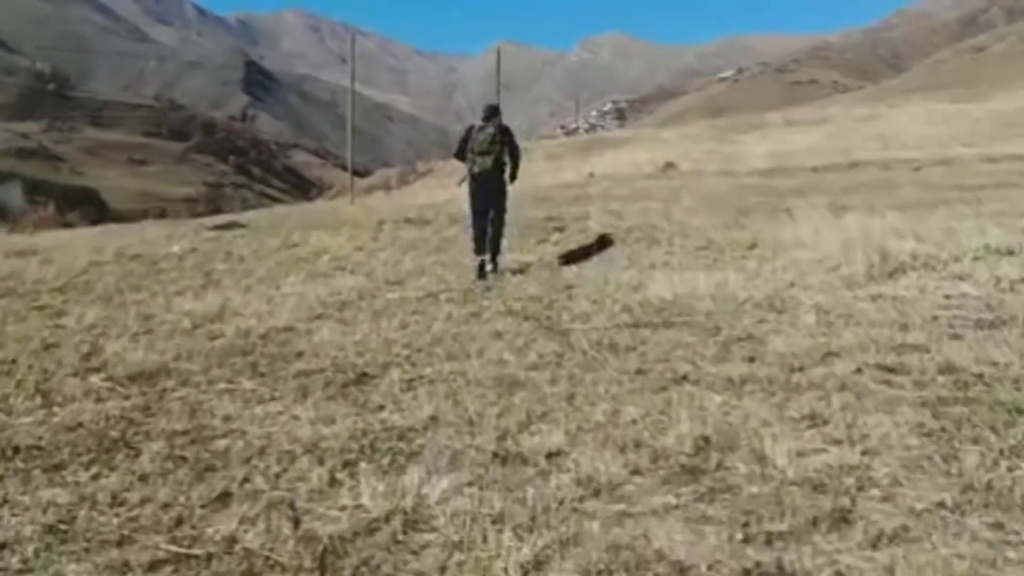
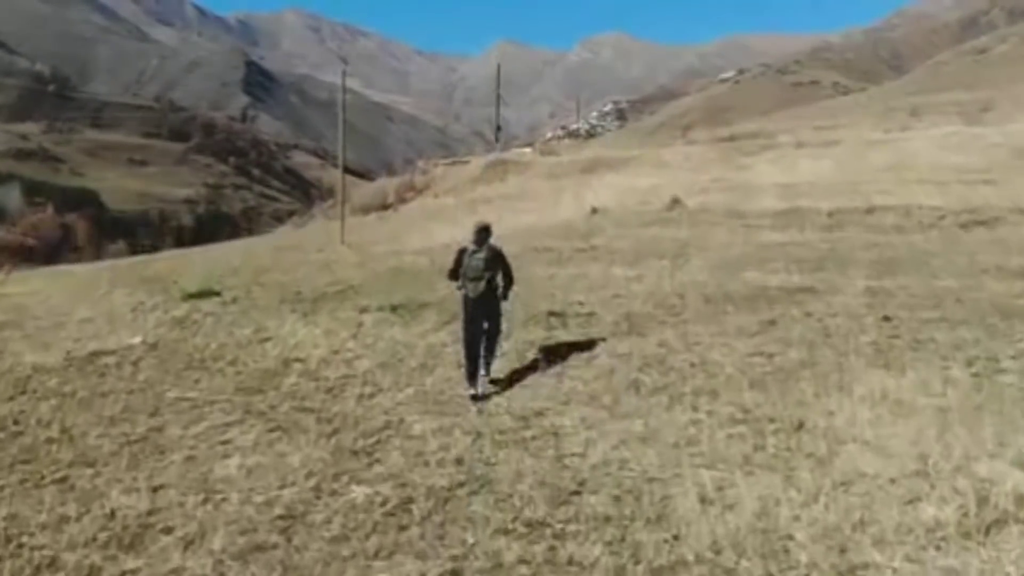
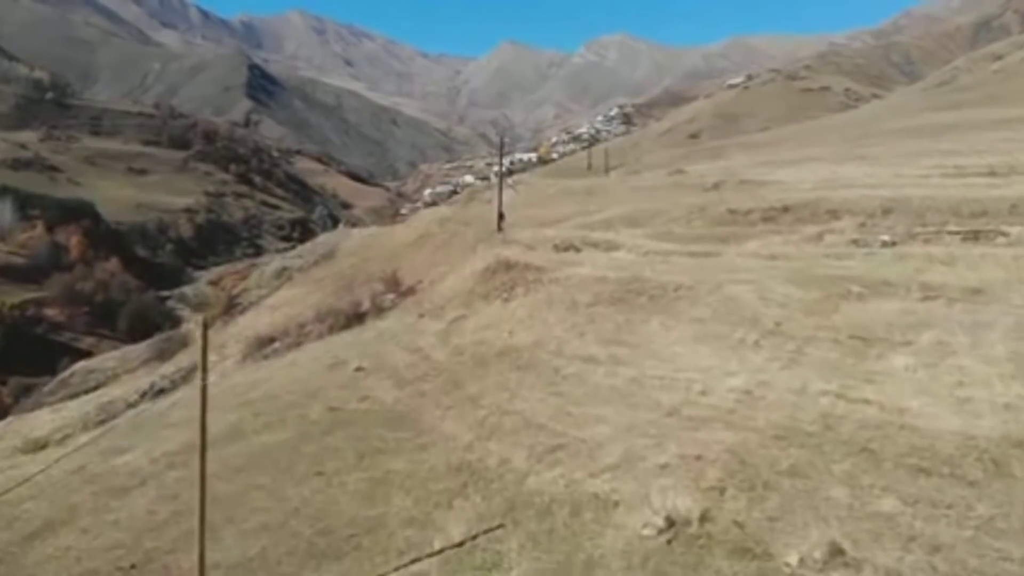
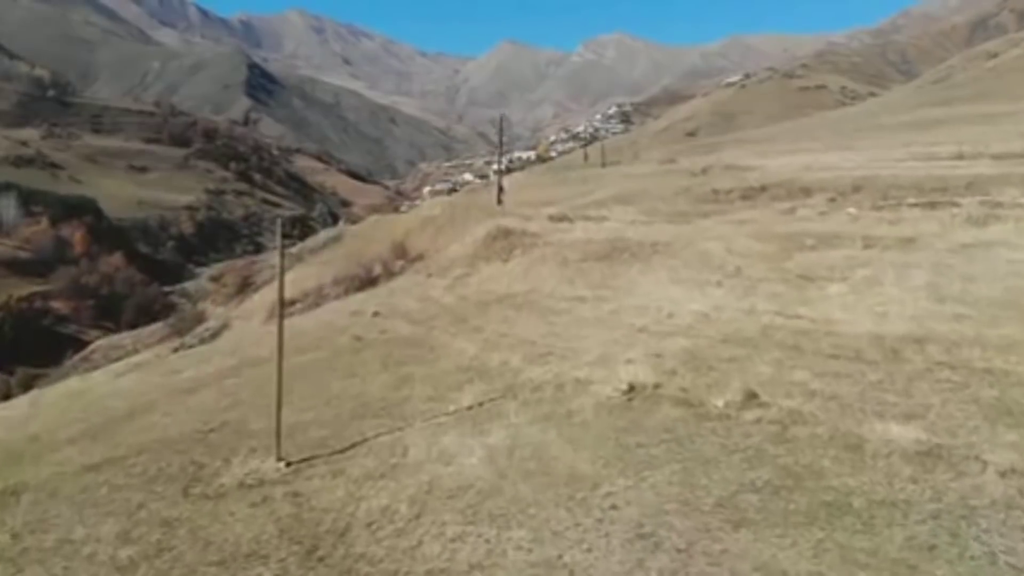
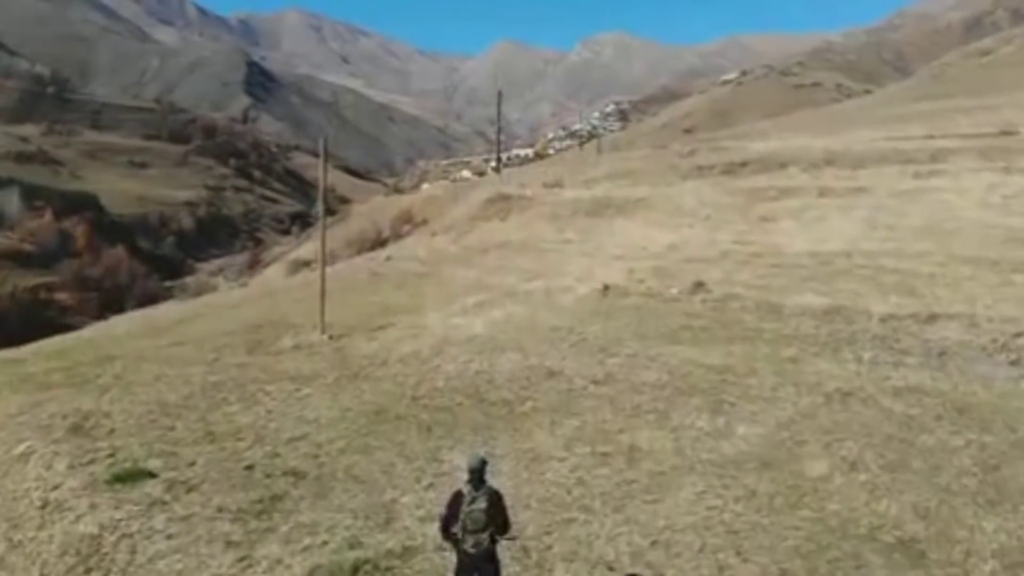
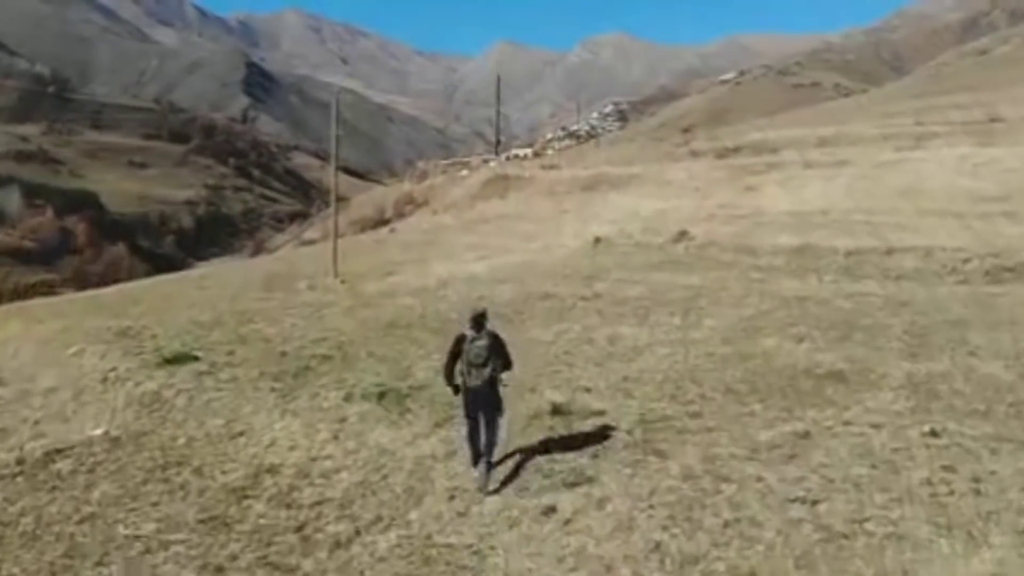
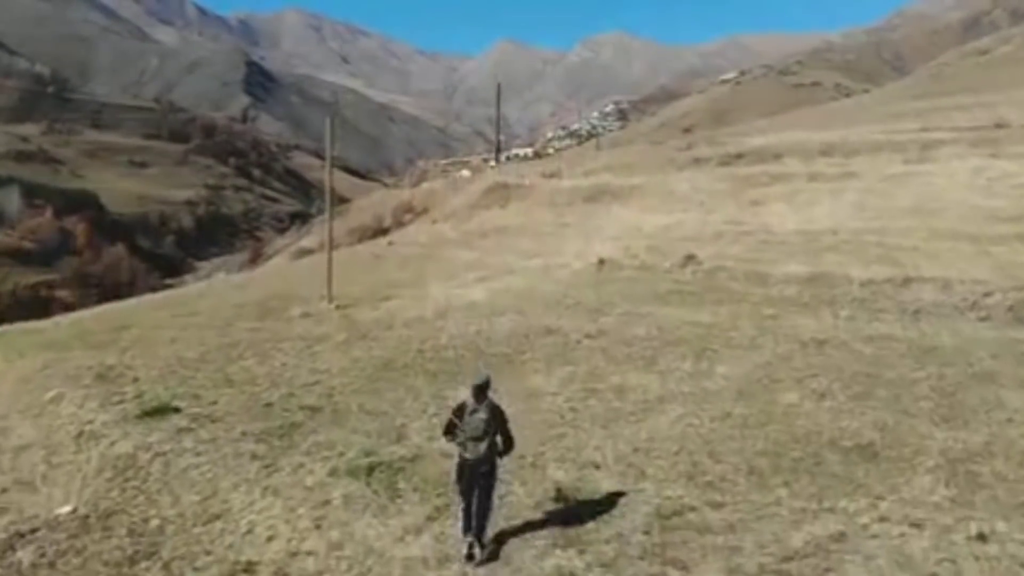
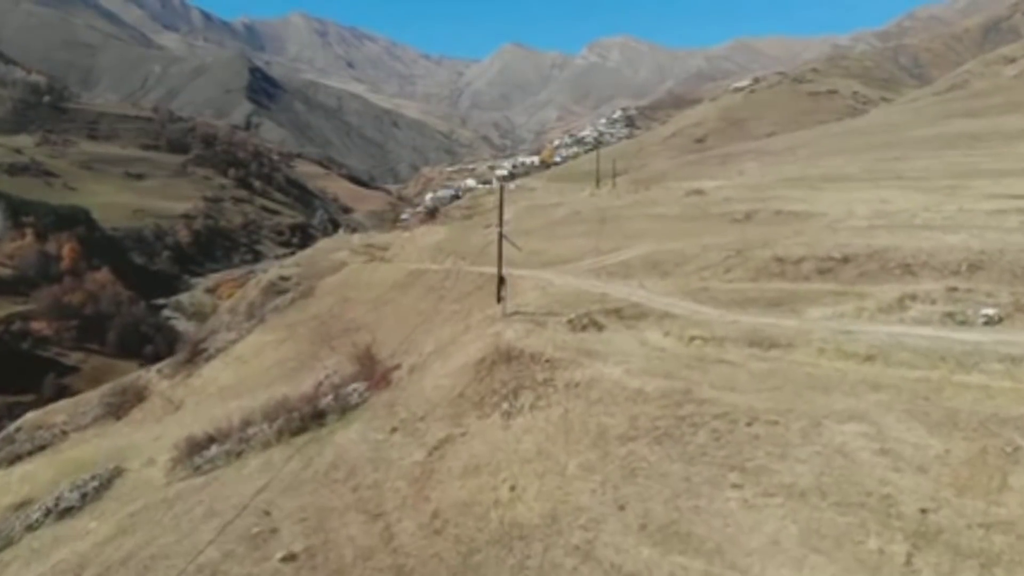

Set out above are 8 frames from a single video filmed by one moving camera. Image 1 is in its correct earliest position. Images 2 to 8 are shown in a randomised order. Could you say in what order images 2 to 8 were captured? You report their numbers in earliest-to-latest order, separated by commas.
2, 6, 7, 5, 4, 3, 8
